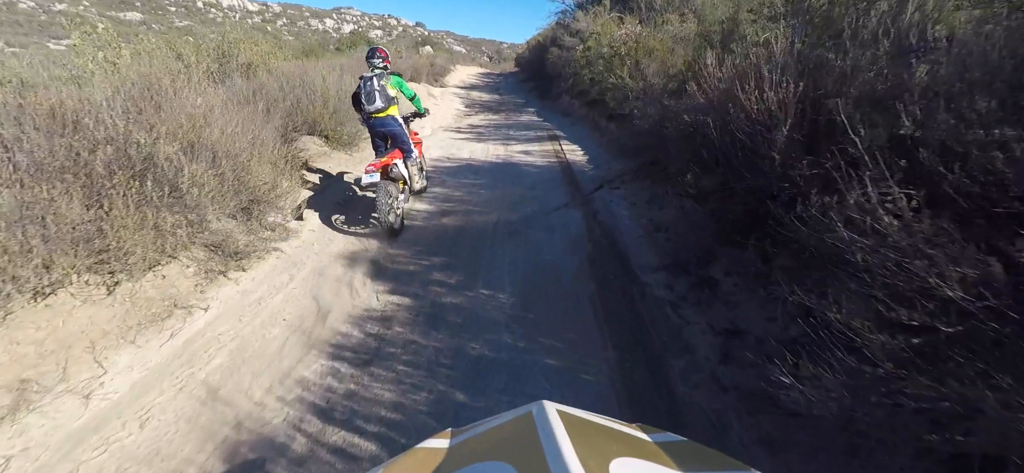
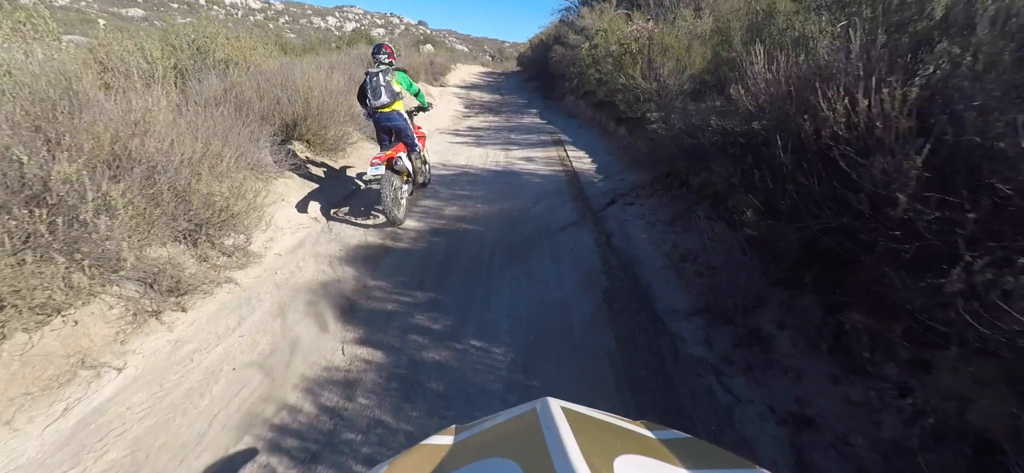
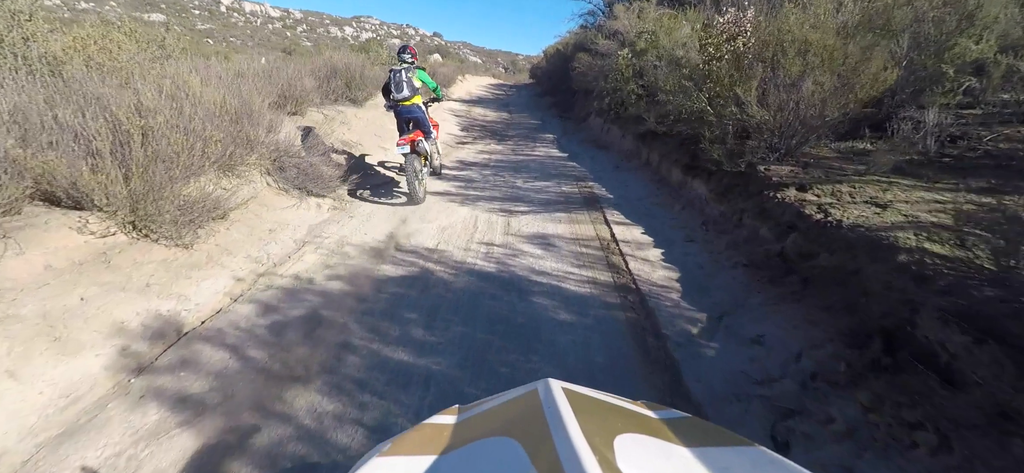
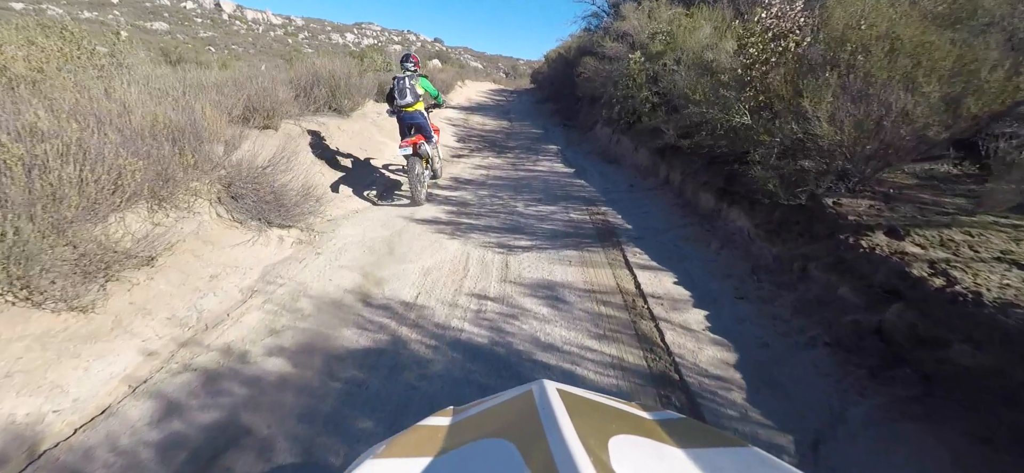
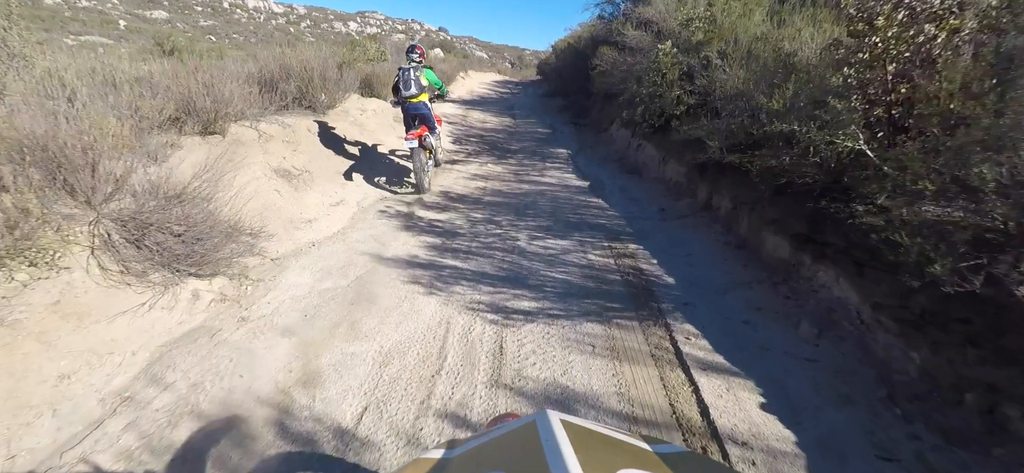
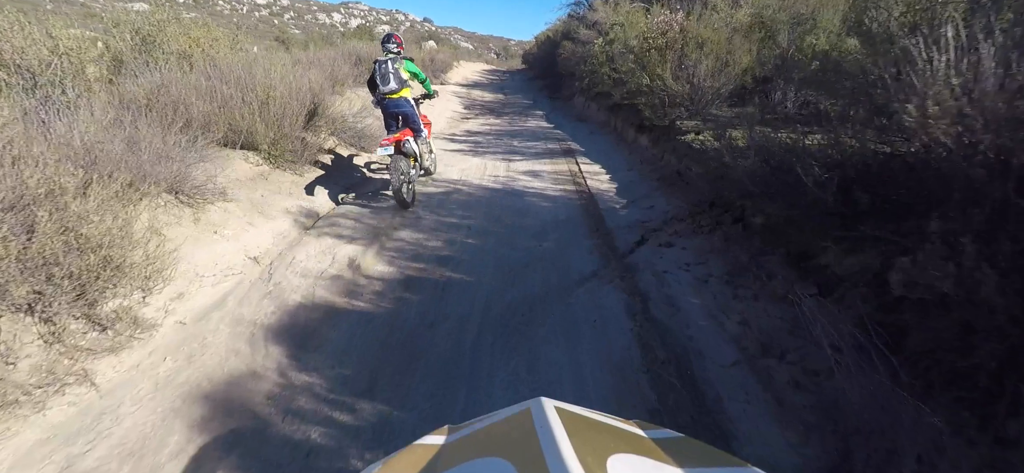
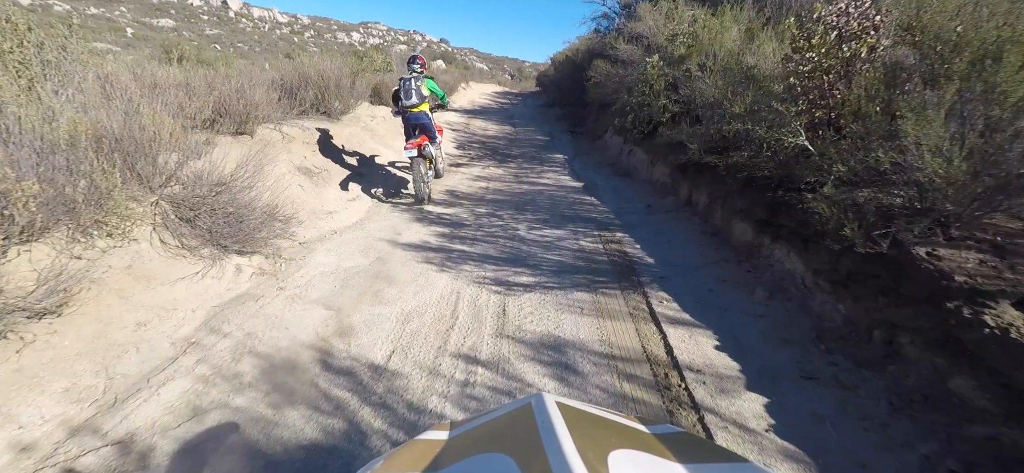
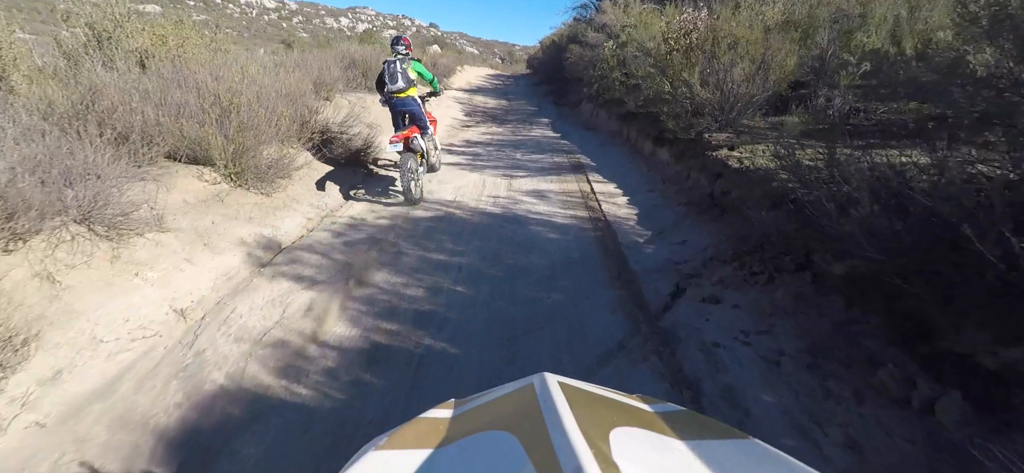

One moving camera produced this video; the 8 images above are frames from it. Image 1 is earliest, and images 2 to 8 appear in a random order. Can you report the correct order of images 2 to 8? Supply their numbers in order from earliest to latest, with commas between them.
2, 6, 8, 3, 4, 7, 5
